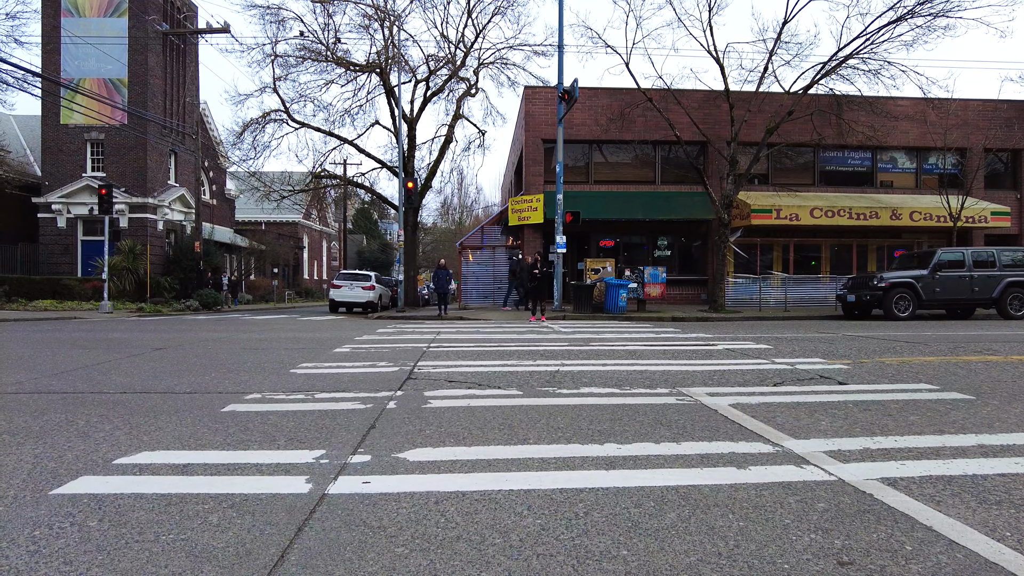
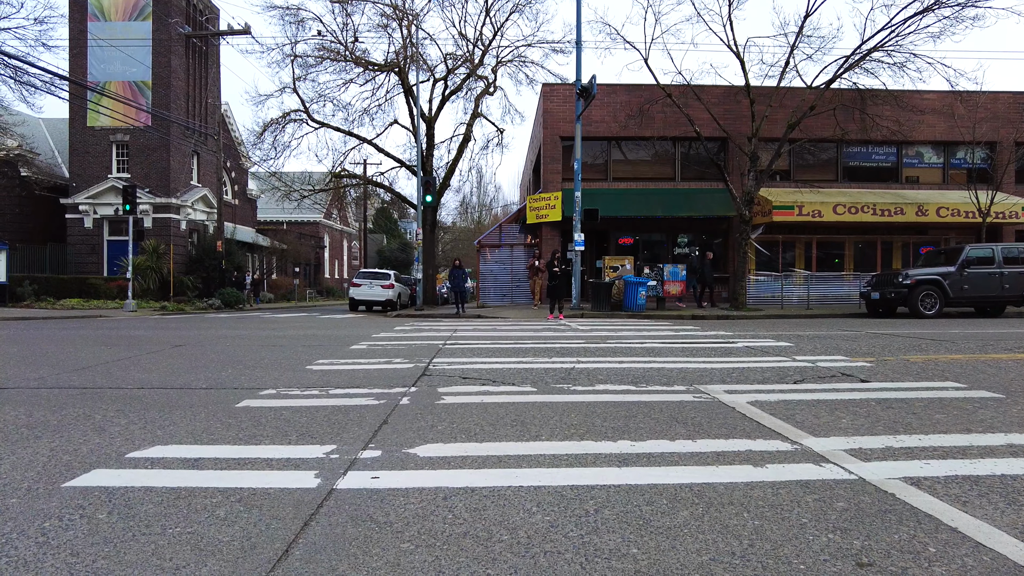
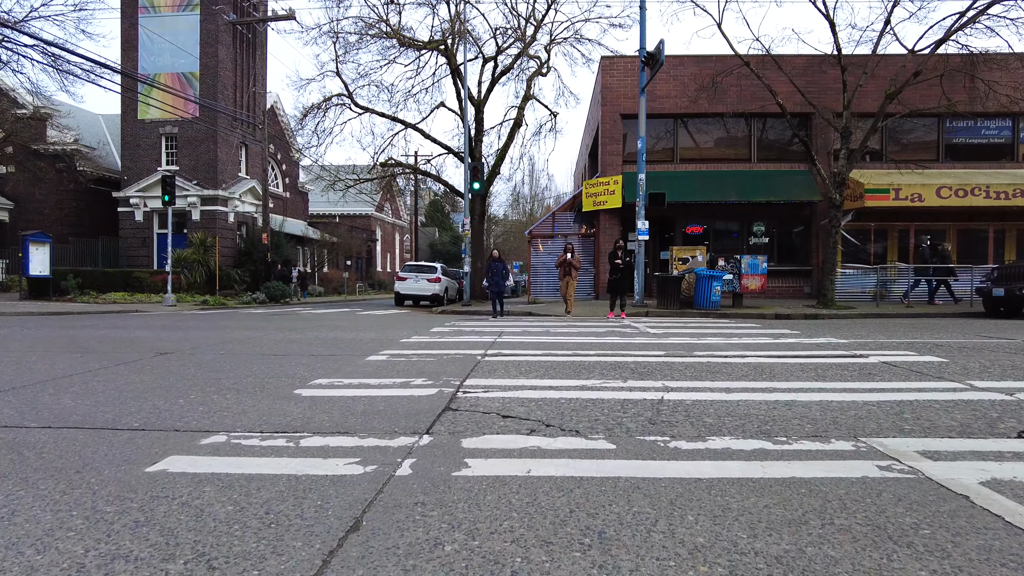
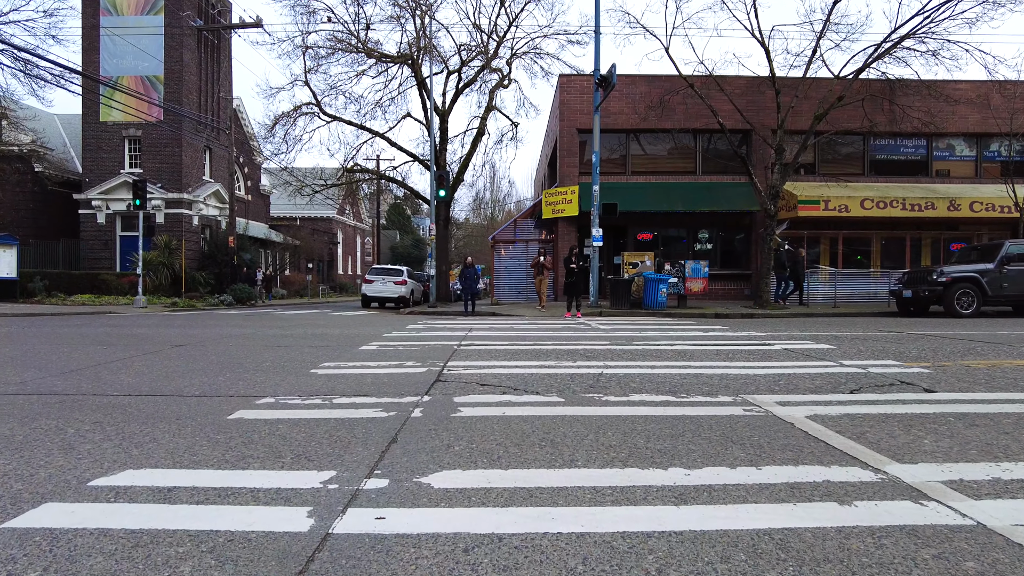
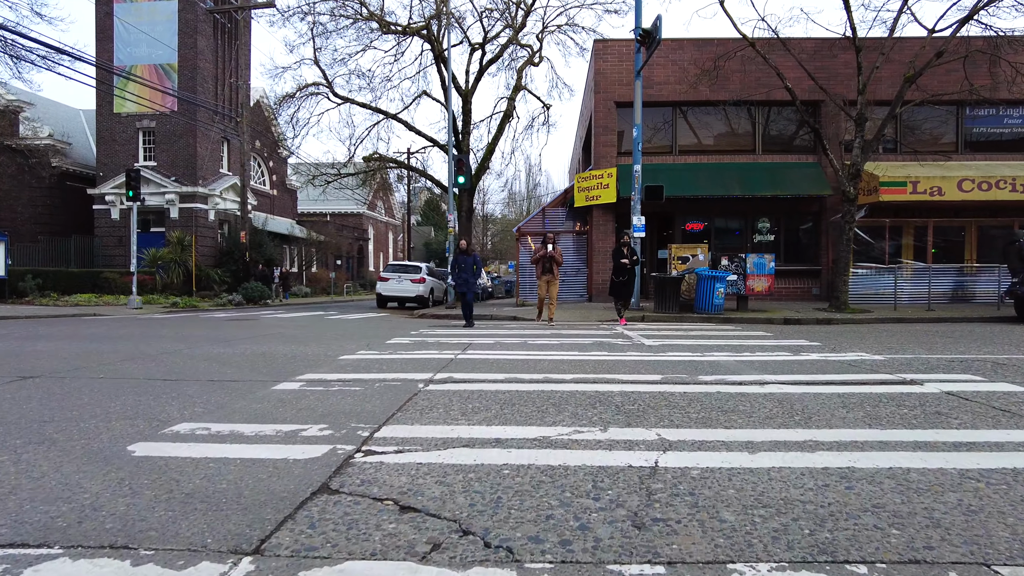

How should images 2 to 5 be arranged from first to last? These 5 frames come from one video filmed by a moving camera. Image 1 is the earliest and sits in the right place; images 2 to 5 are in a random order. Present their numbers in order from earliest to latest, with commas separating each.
2, 4, 3, 5
